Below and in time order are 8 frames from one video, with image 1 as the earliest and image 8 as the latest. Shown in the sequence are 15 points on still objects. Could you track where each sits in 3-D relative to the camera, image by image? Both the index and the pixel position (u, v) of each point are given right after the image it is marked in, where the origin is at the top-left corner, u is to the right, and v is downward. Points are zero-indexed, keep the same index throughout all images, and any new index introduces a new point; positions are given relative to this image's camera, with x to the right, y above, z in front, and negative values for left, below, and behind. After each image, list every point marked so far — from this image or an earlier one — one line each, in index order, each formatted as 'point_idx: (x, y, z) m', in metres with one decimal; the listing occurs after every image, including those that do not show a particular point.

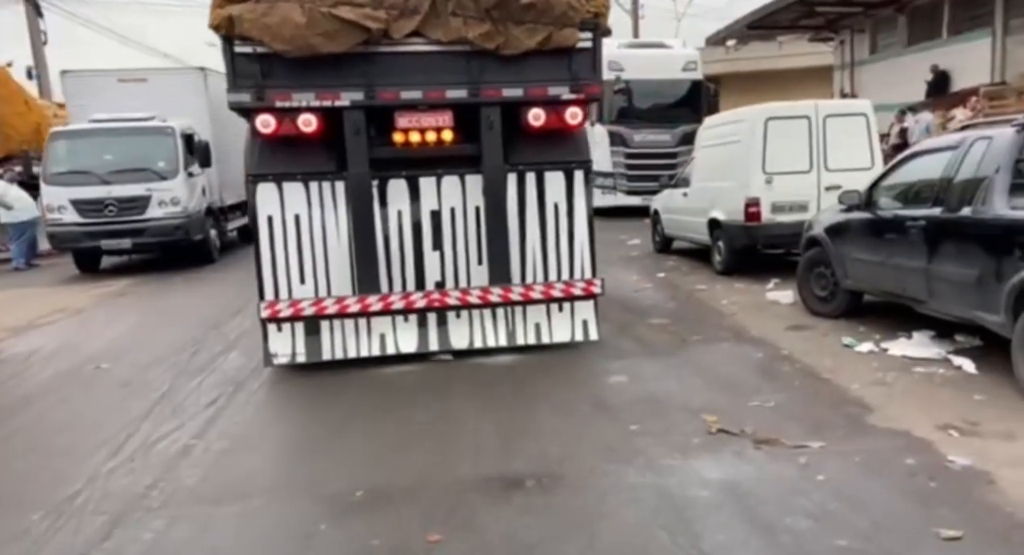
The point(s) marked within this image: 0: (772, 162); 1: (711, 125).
0: (+2.7, +1.2, +9.8) m
1: (+2.4, +1.8, +11.1) m
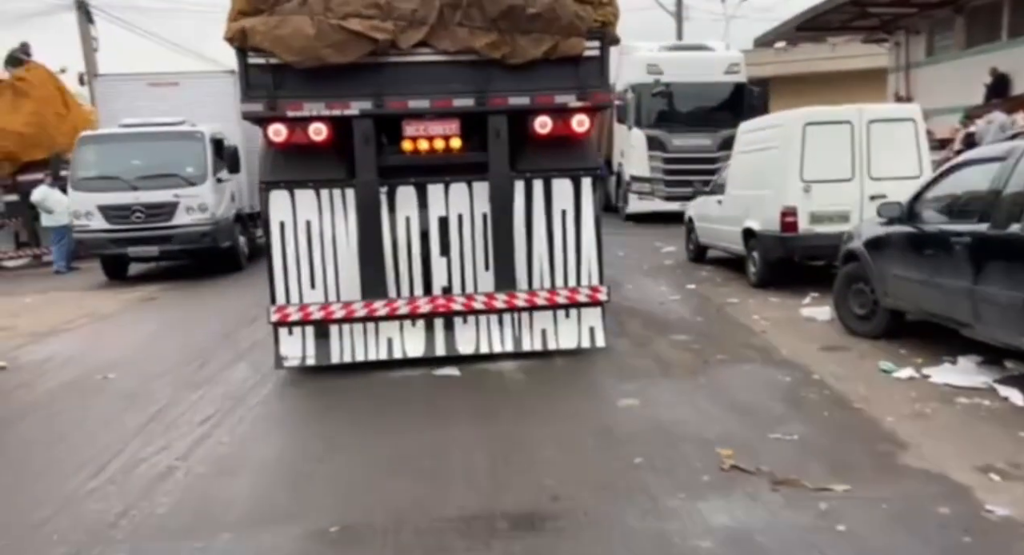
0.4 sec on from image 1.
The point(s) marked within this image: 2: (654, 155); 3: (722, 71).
0: (+3.0, +1.1, +9.3) m
1: (+2.7, +1.7, +10.6) m
2: (+2.8, +2.4, +18.5) m
3: (+4.2, +4.1, +18.6) m
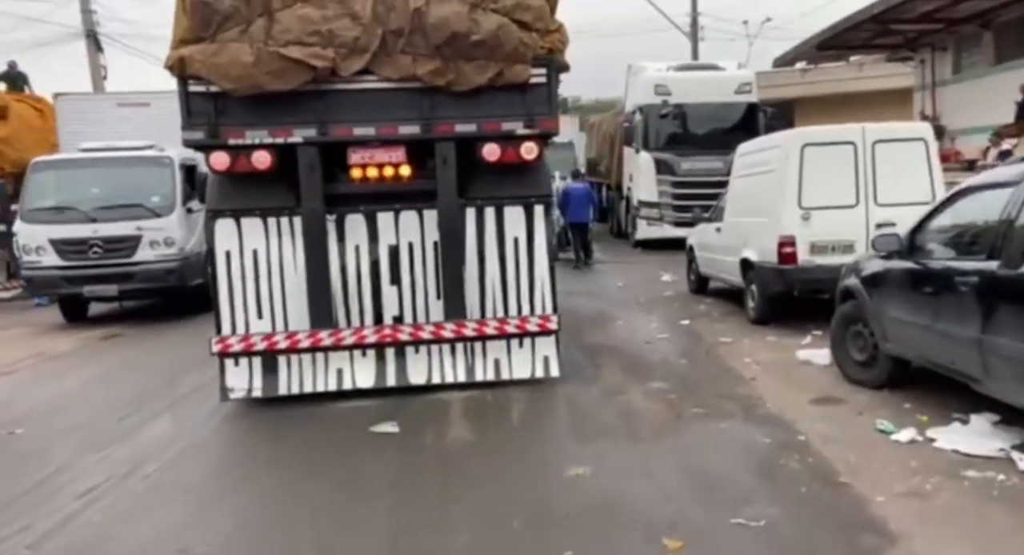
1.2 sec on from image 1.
0: (+2.7, +0.8, +8.4) m
1: (+2.4, +1.3, +9.7) m
2: (+2.8, +1.9, +17.6) m
3: (+4.2, +3.5, +17.7) m
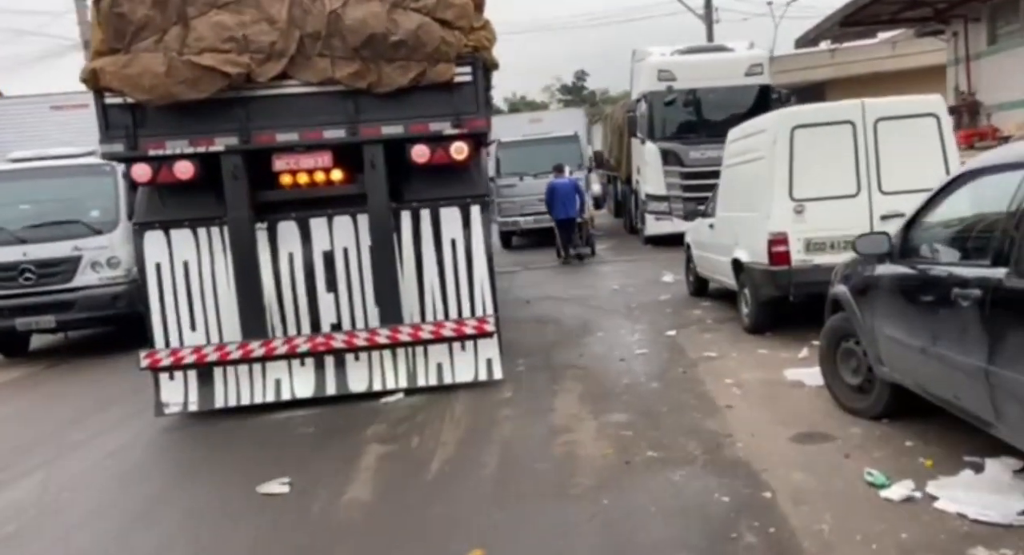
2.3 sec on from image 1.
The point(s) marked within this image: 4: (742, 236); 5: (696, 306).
0: (+2.2, +0.7, +7.2) m
1: (+2.0, +1.3, +8.5) m
2: (+2.8, +1.9, +16.4) m
3: (+4.0, +3.6, +16.5) m
4: (+2.0, +0.4, +8.1) m
5: (+1.9, -0.3, +9.9) m
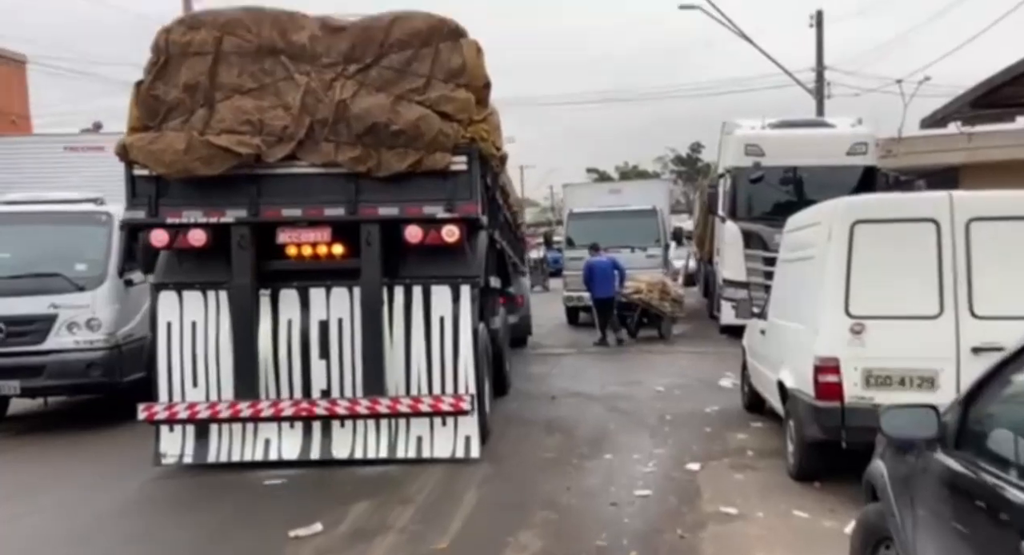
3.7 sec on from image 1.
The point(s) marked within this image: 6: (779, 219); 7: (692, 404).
0: (+2.0, -0.1, +5.4) m
1: (+2.0, +0.4, +6.8) m
2: (+3.7, +0.4, +14.6) m
3: (+5.1, +2.0, +14.6) m
4: (+1.9, -0.5, +6.4) m
5: (+2.0, -1.3, +8.1) m
6: (+4.1, +0.9, +14.6) m
7: (+1.8, -1.3, +9.5) m
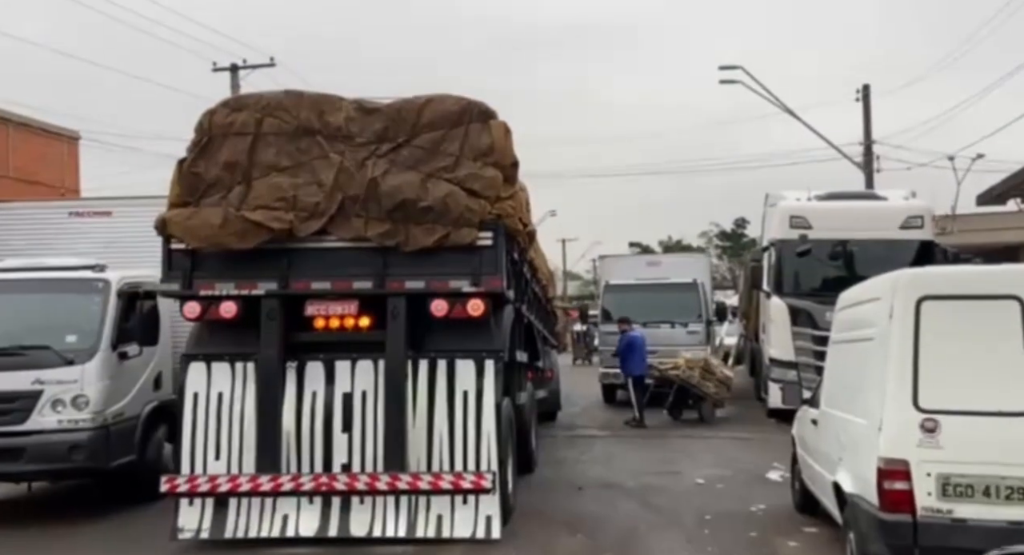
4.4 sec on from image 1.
0: (+2.1, -0.5, +4.6) m
1: (+2.1, -0.2, +5.9) m
2: (+4.2, -0.8, +13.6) m
3: (+5.6, +0.8, +13.7) m
4: (+1.9, -1.0, +5.5) m
5: (+2.1, -1.9, +7.1) m
6: (+4.5, -0.2, +13.7) m
7: (+2.0, -2.0, +8.6) m
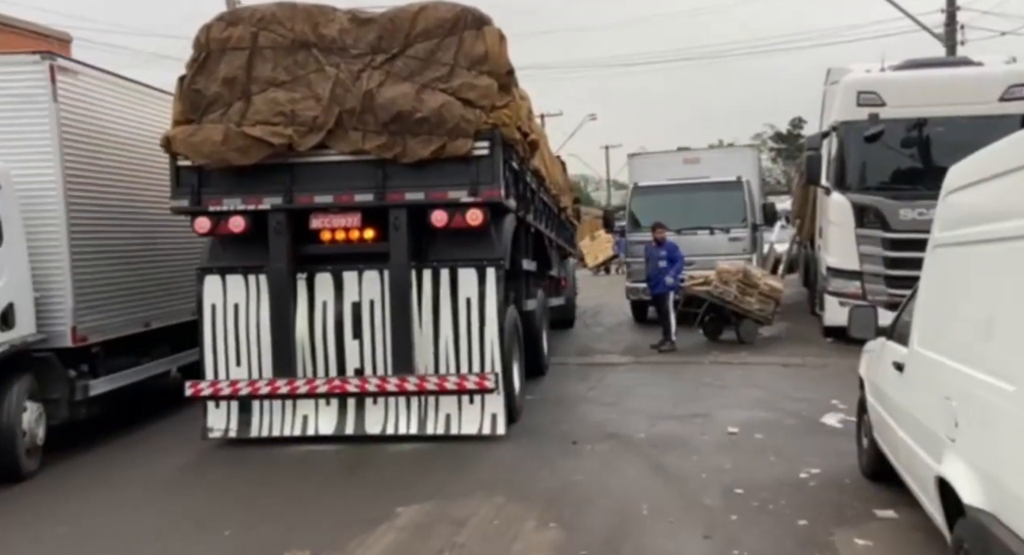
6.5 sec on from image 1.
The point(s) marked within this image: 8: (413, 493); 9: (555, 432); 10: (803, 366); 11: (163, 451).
0: (+1.6, -0.1, +2.2) m
1: (+1.7, +0.4, +3.6) m
2: (+4.2, +0.5, +11.1) m
3: (+5.6, +2.1, +11.0) m
4: (+1.5, -0.5, +3.2) m
5: (+1.8, -1.3, +4.9) m
6: (+4.6, +1.1, +11.1) m
7: (+1.8, -1.2, +6.4) m
8: (-0.6, -1.4, +5.9) m
9: (+0.3, -1.2, +7.4) m
10: (+3.2, -1.0, +10.3) m
11: (-2.9, -1.4, +7.6) m
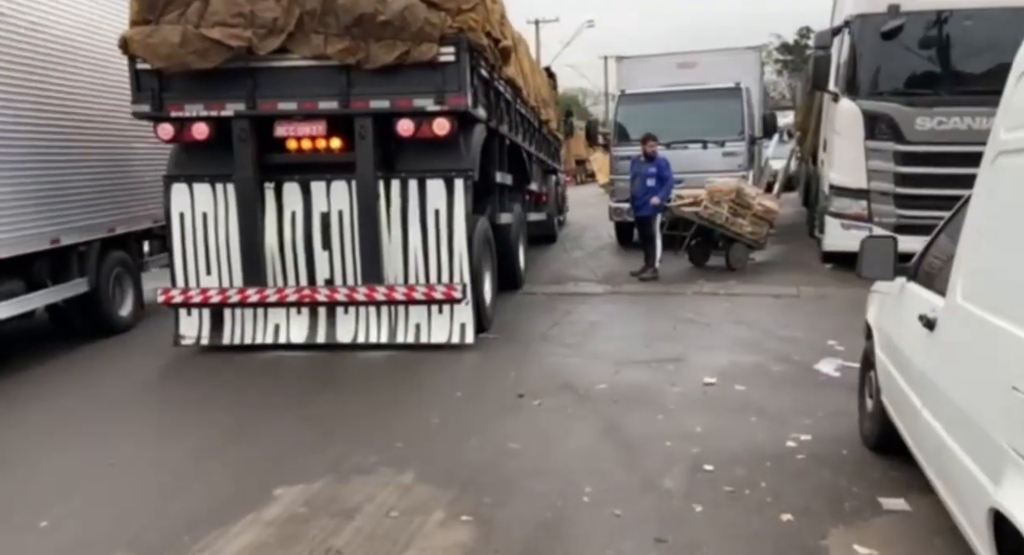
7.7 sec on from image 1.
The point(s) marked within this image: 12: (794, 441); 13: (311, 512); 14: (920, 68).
0: (+1.2, 0.0, +1.0) m
1: (+1.3, +0.6, +2.3) m
2: (+3.8, +1.3, +9.8) m
3: (+5.2, +2.9, +9.5) m
4: (+1.1, -0.4, +2.0) m
5: (+1.4, -1.0, +3.7) m
6: (+4.2, +1.9, +9.8) m
7: (+1.4, -0.8, +5.2) m
8: (-1.1, -0.9, +4.8) m
9: (-0.1, -0.7, +6.3) m
10: (+2.8, -0.2, +9.1) m
11: (-3.3, -0.8, +6.5) m
12: (+1.5, -0.8, +4.8) m
13: (-0.9, -1.0, +4.1) m
14: (+4.3, +2.2, +9.8) m
